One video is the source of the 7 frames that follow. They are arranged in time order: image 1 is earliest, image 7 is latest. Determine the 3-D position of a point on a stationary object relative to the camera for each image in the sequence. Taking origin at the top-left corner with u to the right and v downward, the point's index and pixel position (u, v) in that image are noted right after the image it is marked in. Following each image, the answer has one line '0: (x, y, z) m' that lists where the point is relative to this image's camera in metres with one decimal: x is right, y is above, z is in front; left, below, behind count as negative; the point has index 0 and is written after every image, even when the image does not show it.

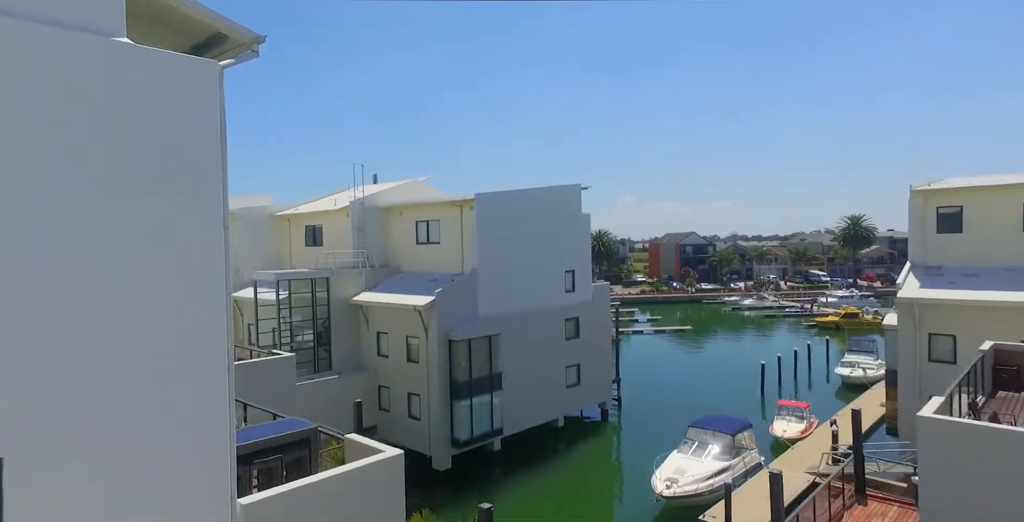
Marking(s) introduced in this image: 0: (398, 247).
0: (-2.3, +0.2, +14.5) m
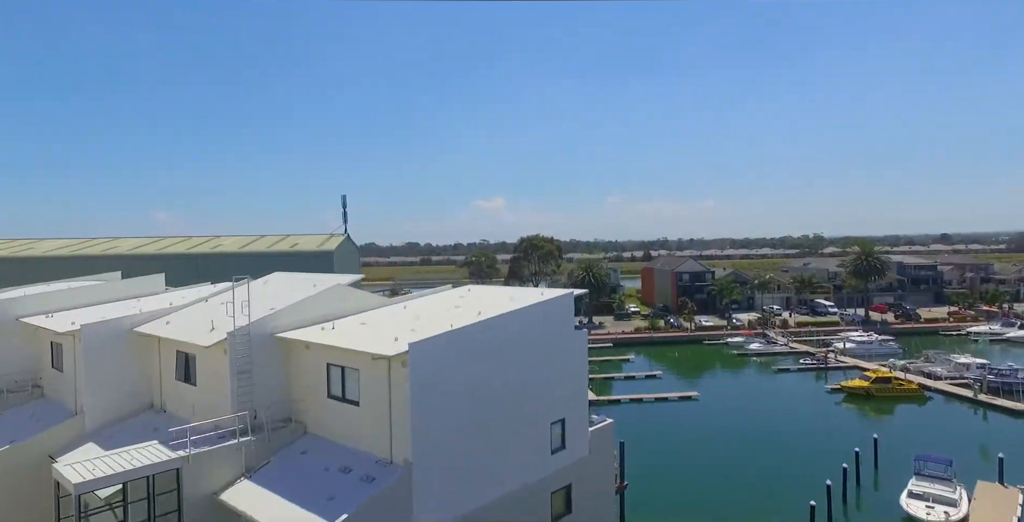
0: (-2.8, -1.8, +9.8) m
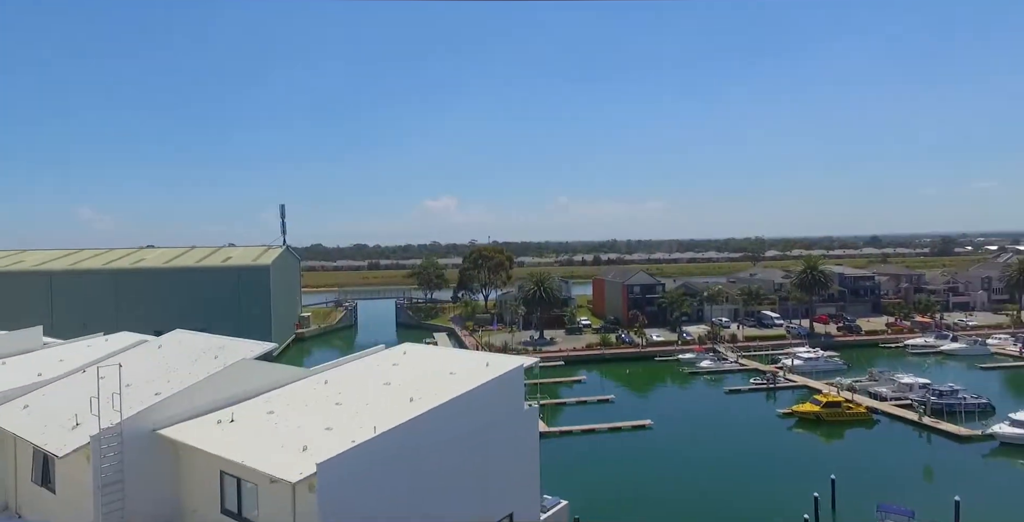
0: (-3.5, -2.6, +8.2) m
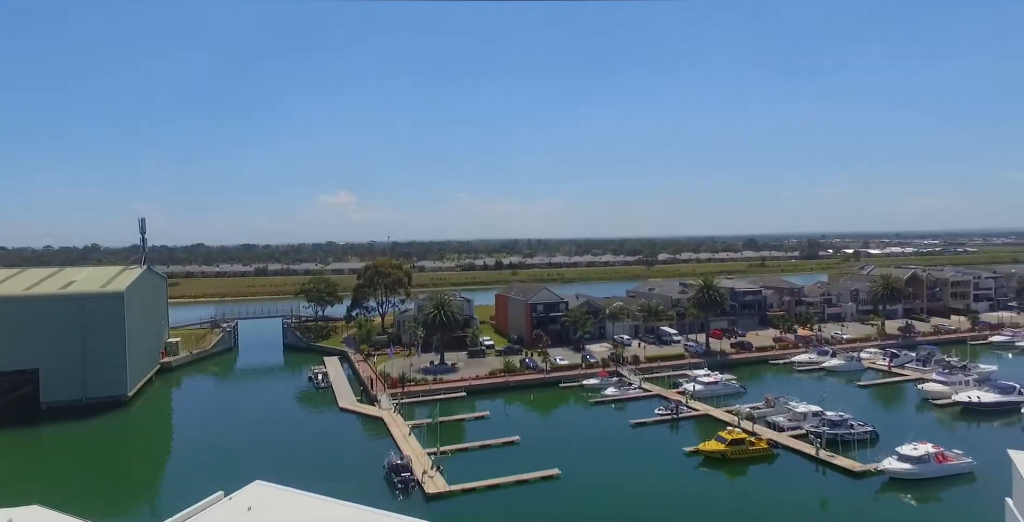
0: (-4.1, -4.3, +5.2) m
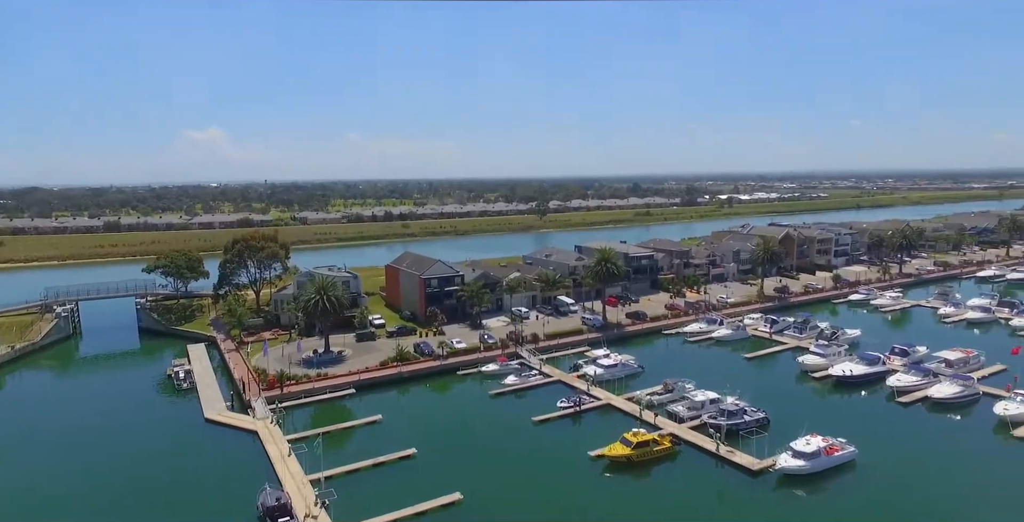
0: (-2.5, -8.1, +1.0) m
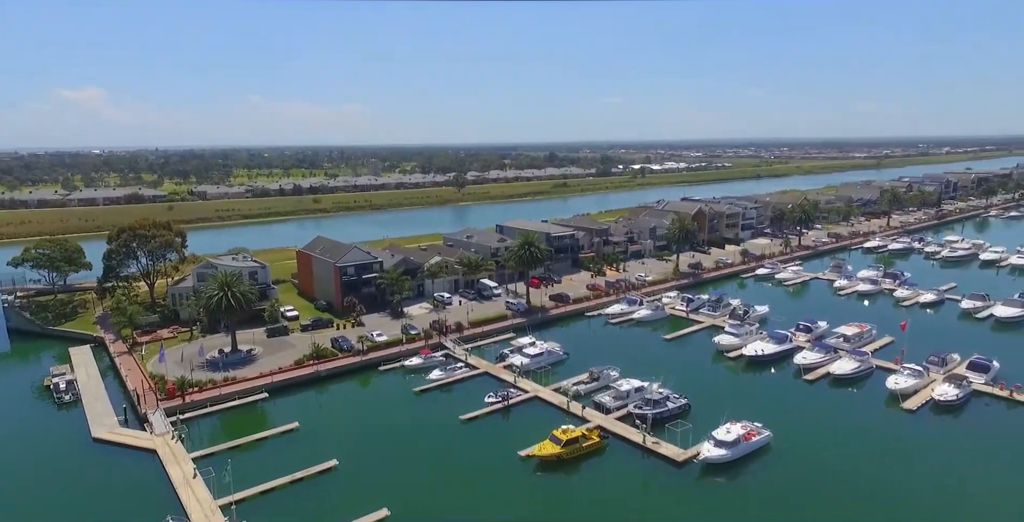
0: (-1.3, -10.0, -0.7) m
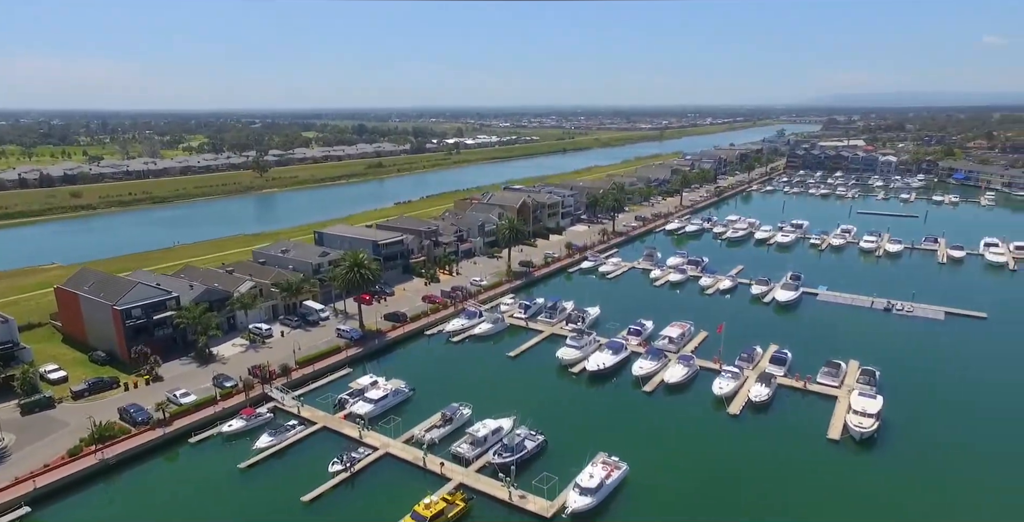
0: (+3.1, -14.4, -5.7) m
